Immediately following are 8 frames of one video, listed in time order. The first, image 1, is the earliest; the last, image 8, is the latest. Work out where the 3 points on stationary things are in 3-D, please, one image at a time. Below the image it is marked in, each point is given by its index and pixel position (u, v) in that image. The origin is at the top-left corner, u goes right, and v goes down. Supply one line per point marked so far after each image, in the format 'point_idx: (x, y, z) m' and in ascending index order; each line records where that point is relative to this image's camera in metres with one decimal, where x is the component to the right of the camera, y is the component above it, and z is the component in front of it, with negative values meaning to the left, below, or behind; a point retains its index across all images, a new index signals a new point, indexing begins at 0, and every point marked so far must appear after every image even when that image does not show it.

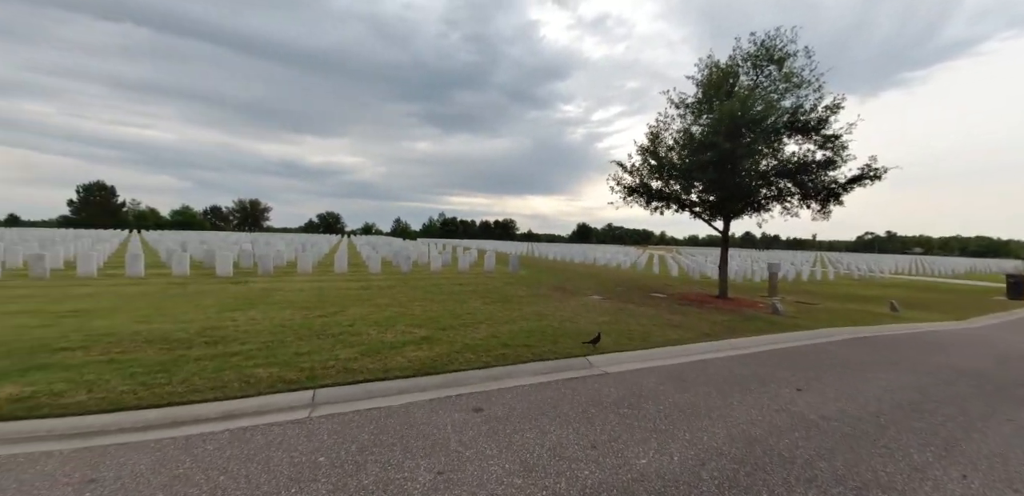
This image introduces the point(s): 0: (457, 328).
0: (-0.9, -1.3, +7.9) m
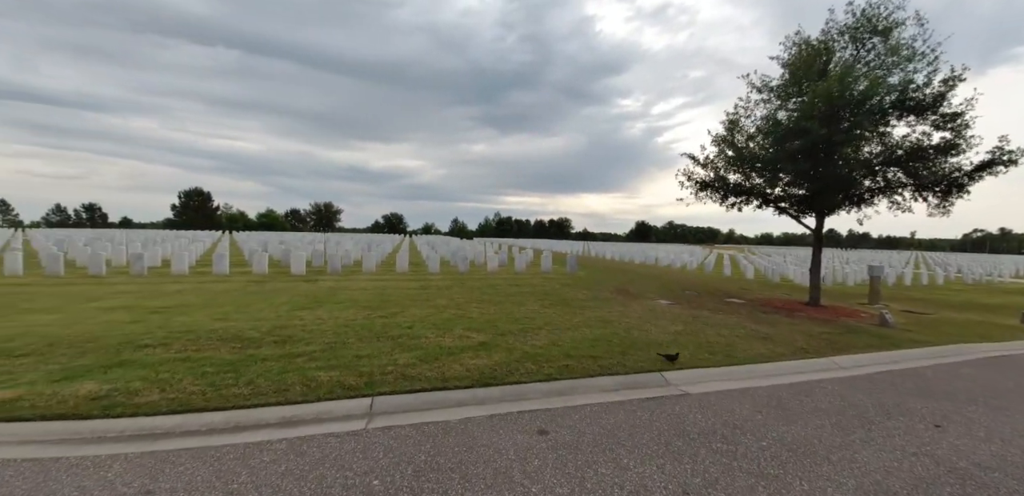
0: (0.0, -1.4, +7.5) m
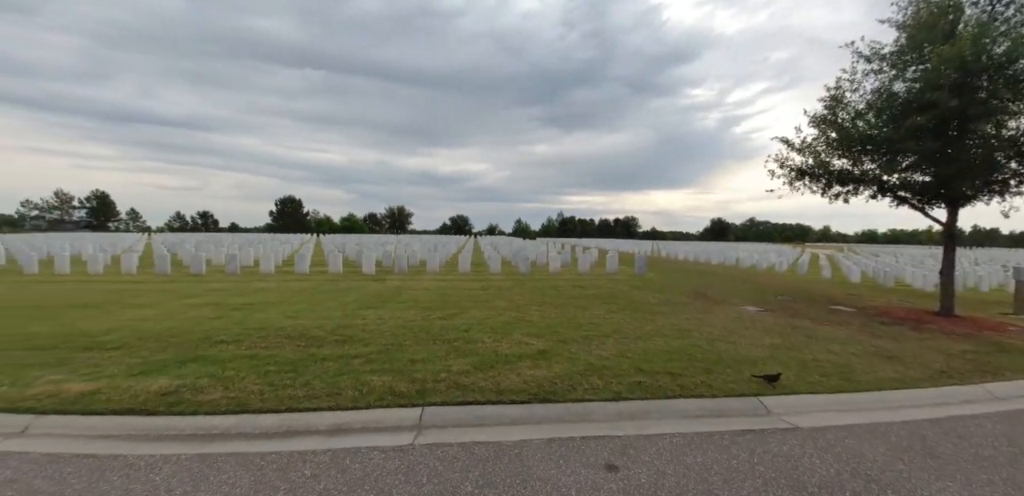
0: (+1.0, -1.4, +6.9) m
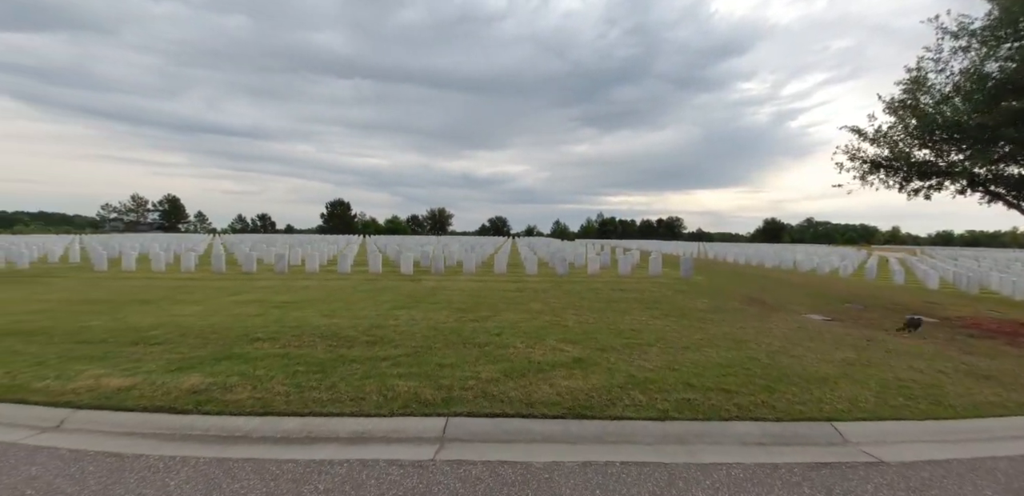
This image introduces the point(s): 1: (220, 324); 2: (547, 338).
0: (+1.4, -1.4, +6.4) m
1: (-5.3, -1.4, +8.5) m
2: (+0.5, -1.3, +7.0) m
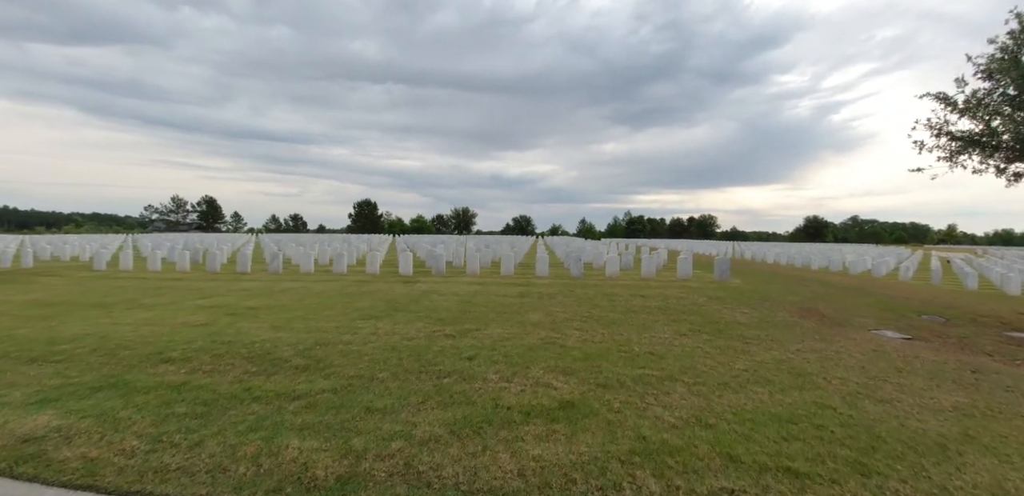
0: (+1.1, -1.3, +4.6) m
1: (-5.4, -1.3, +7.1) m
2: (+0.2, -1.3, +5.2) m
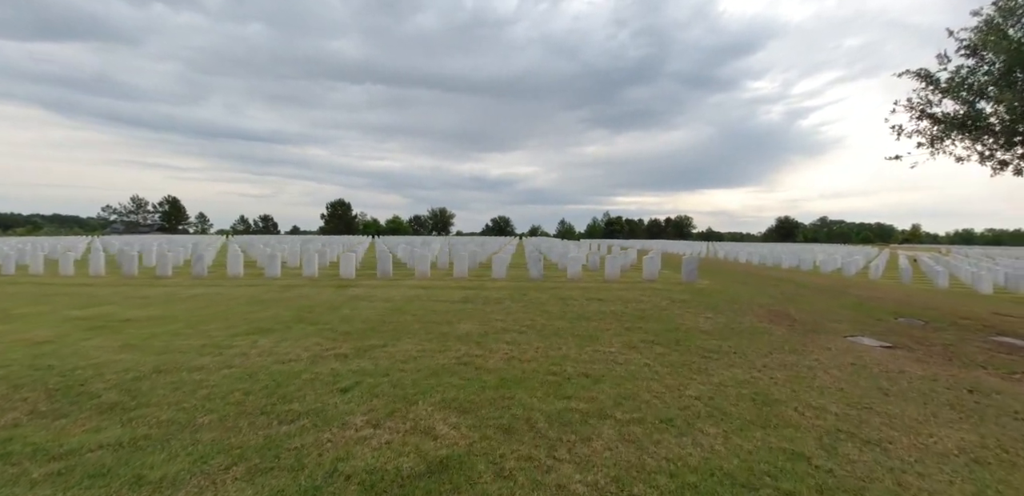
0: (+0.2, -1.3, +3.4) m
1: (-6.5, -1.3, +5.6) m
2: (-0.7, -1.2, +4.0) m
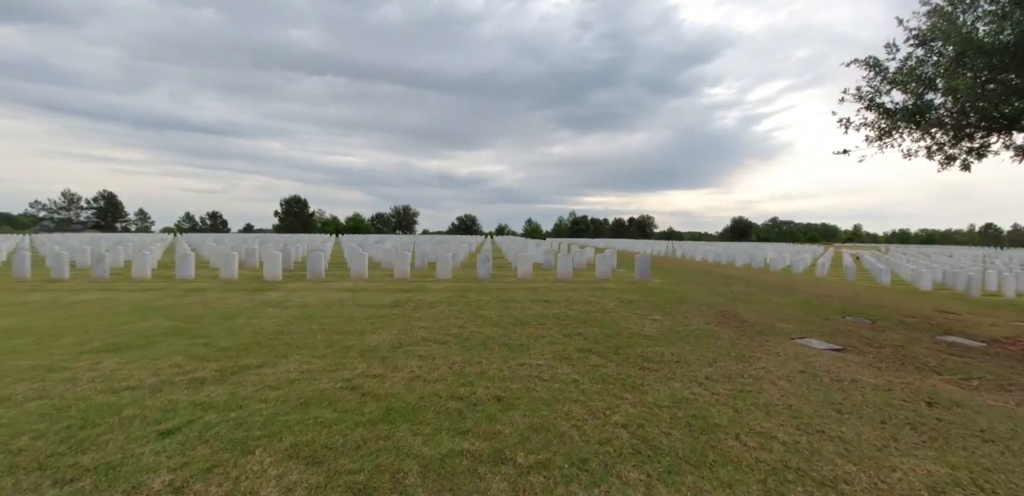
0: (-0.6, -1.3, +2.5) m
1: (-7.4, -1.3, +4.2) m
2: (-1.5, -1.2, +3.0) m
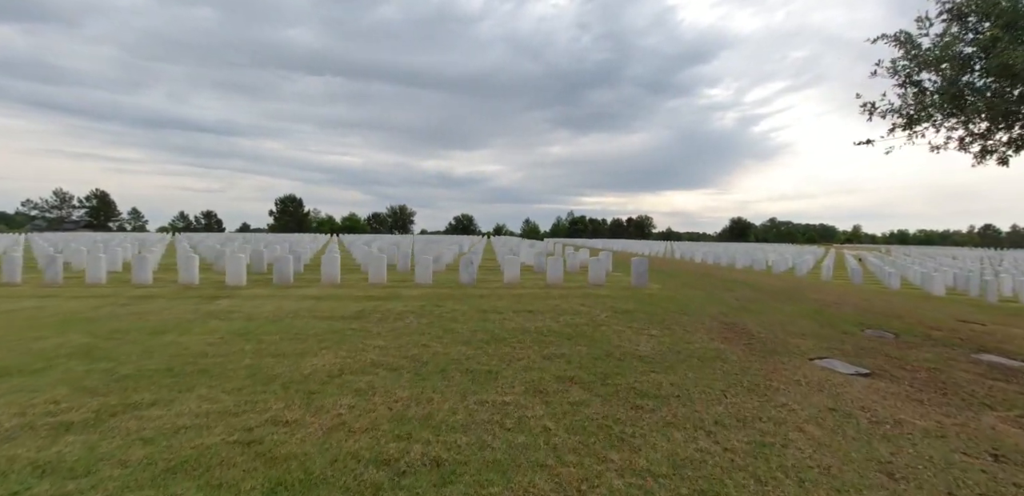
0: (-0.9, -1.3, +1.5) m
1: (-7.7, -1.4, +3.2) m
2: (-1.9, -1.3, +2.0) m
